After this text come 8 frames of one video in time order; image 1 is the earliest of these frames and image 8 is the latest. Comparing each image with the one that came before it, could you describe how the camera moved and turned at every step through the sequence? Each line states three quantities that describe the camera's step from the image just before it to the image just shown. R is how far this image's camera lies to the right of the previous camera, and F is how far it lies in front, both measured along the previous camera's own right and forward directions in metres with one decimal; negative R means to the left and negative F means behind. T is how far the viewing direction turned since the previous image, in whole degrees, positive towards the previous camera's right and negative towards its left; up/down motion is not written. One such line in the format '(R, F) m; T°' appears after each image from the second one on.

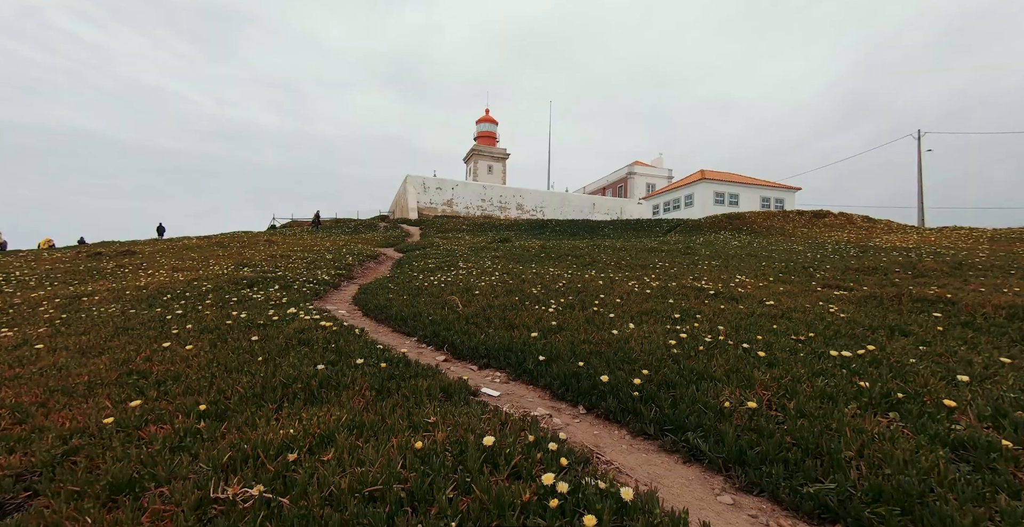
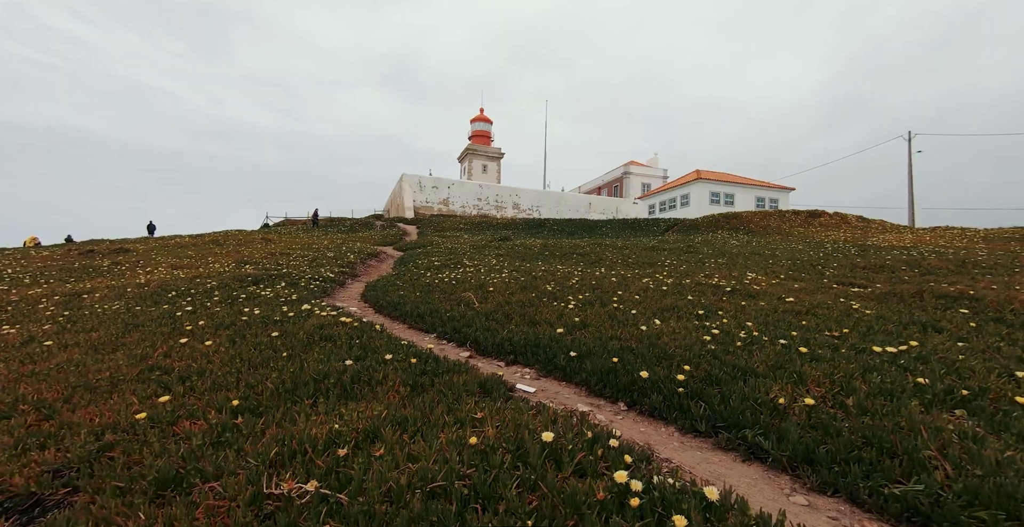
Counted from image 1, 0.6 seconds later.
(-0.4, +0.1) m; 0°
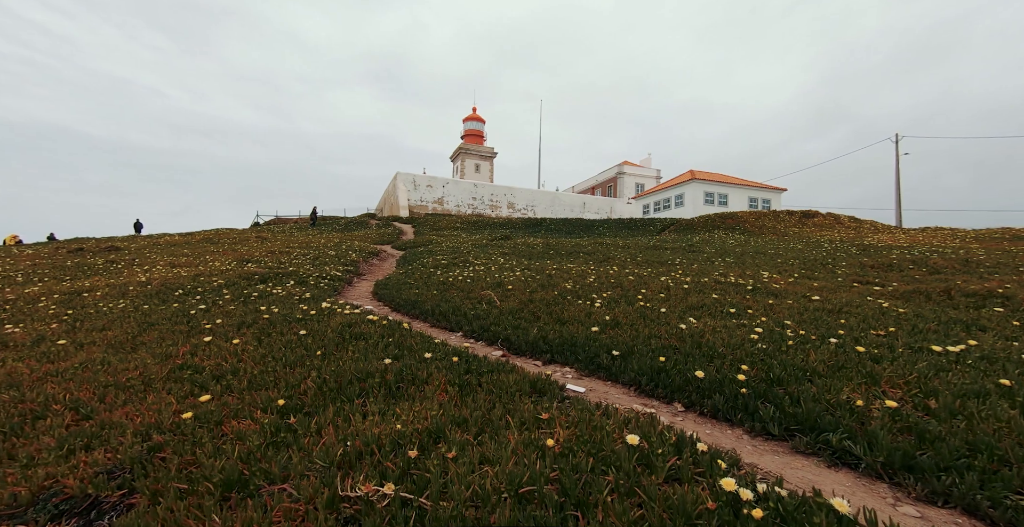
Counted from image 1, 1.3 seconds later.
(-0.5, +0.1) m; 0°
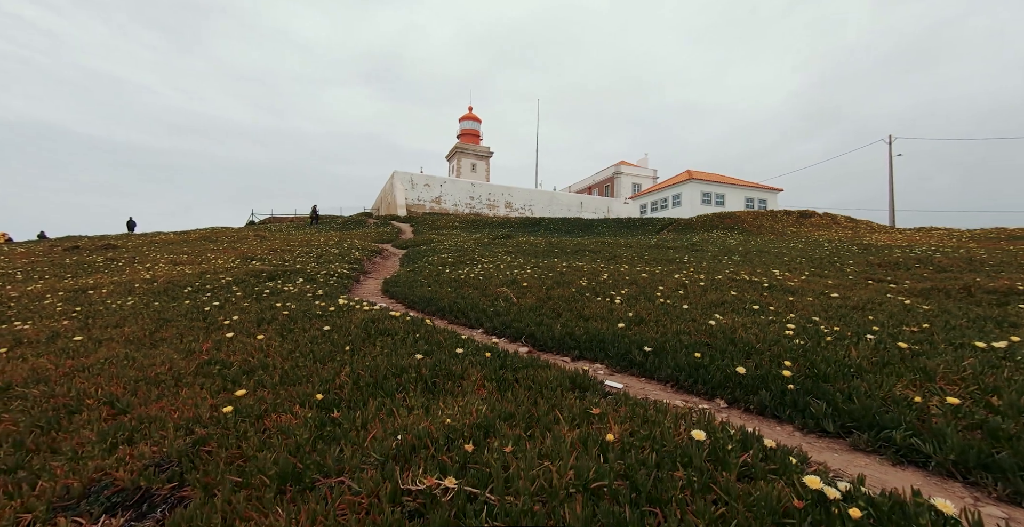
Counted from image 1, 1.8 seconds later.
(-0.3, 0.0) m; 0°
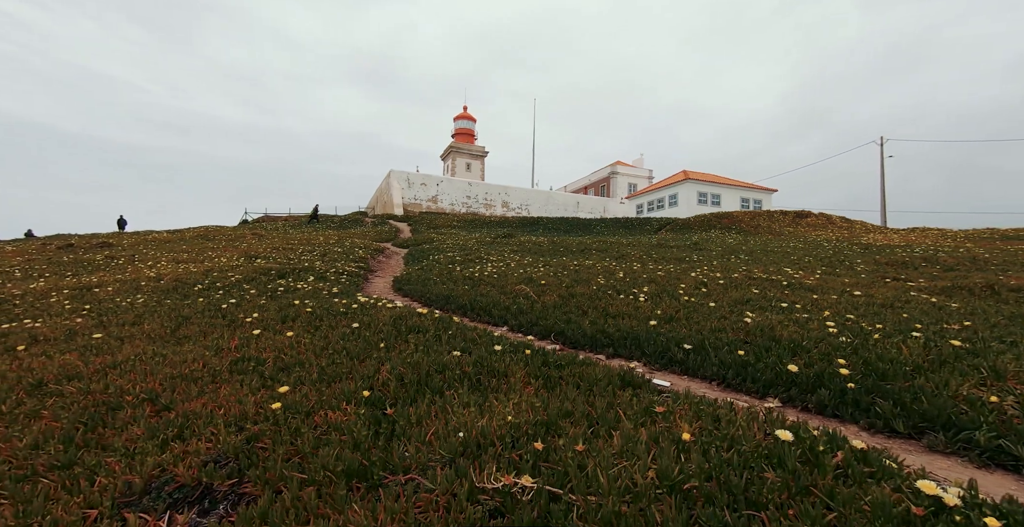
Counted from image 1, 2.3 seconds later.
(-0.4, 0.0) m; 0°
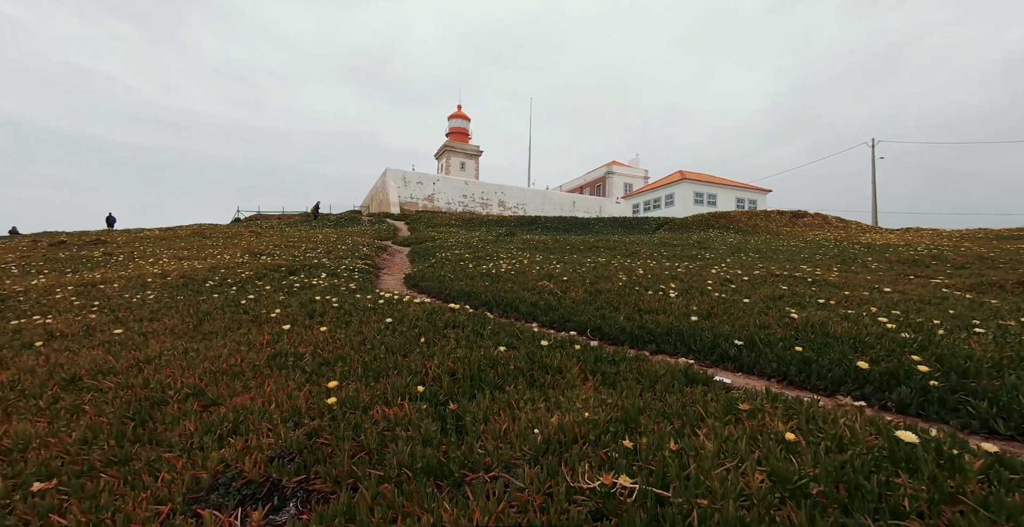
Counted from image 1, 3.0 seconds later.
(-0.5, +0.1) m; -1°
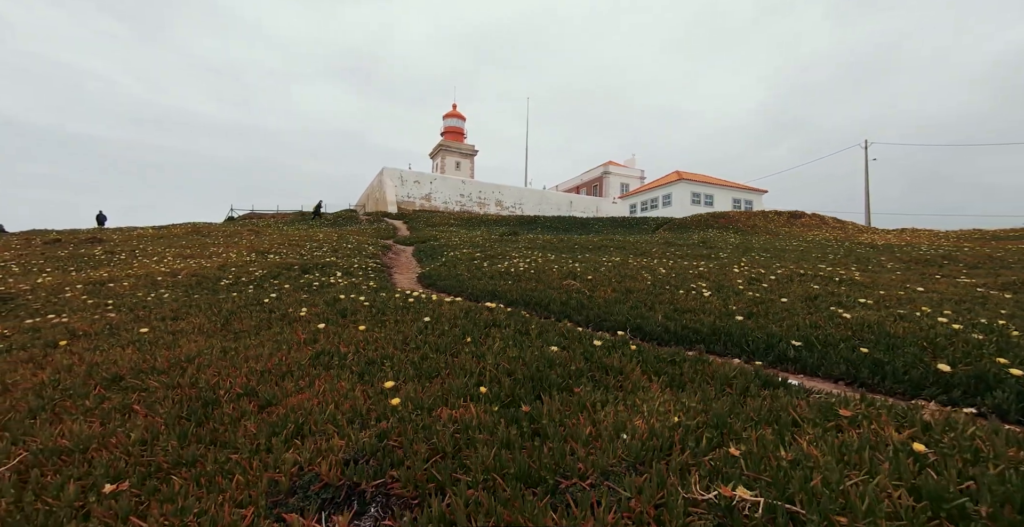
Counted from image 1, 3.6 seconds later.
(-0.5, +0.1) m; -1°
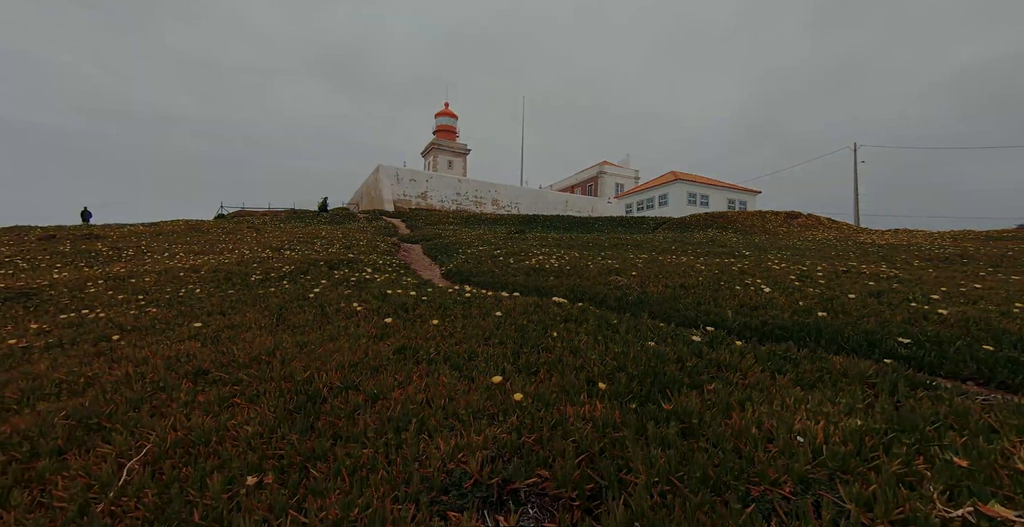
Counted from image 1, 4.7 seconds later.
(-0.9, +0.1) m; -2°
